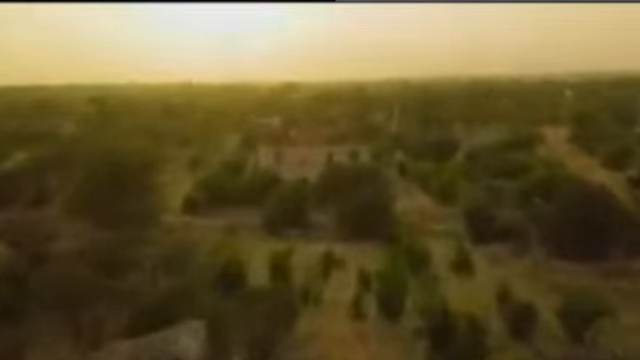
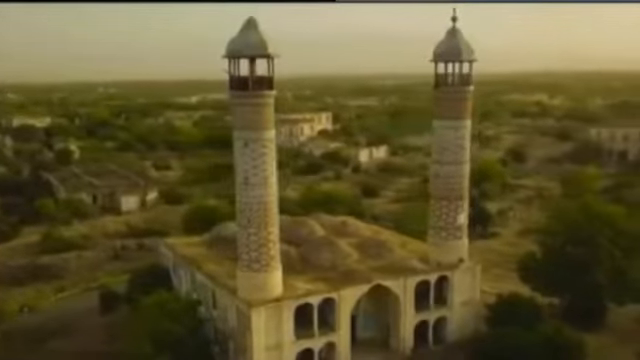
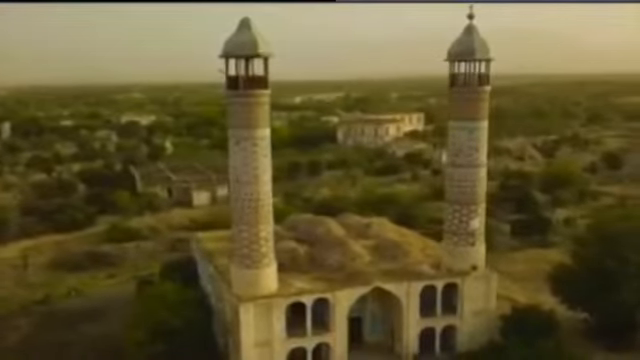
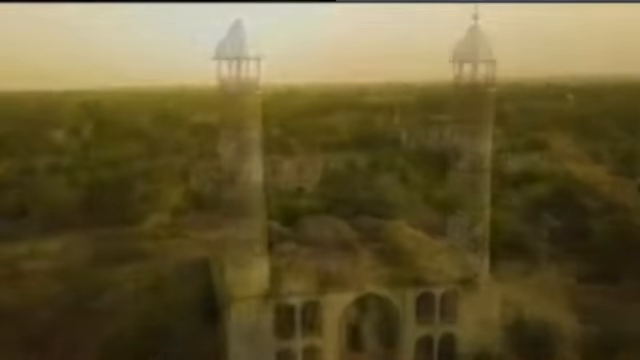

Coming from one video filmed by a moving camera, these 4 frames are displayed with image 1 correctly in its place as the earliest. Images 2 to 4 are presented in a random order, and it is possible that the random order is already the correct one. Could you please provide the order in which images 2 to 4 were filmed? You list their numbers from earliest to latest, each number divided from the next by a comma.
4, 3, 2
